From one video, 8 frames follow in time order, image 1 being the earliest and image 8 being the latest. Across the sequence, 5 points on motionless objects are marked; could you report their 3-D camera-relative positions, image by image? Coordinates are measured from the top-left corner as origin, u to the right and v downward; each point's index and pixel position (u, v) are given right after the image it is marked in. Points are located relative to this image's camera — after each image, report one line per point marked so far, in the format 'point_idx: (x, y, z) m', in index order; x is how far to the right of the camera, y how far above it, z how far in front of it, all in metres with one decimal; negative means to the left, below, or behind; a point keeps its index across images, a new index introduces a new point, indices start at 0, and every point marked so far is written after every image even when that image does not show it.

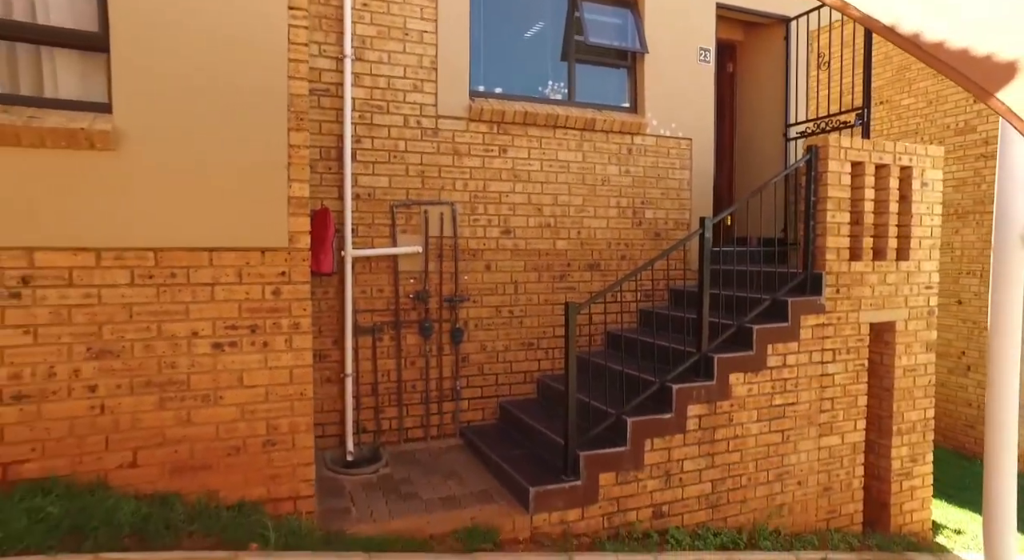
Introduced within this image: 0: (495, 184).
0: (-0.1, +0.8, +4.5) m
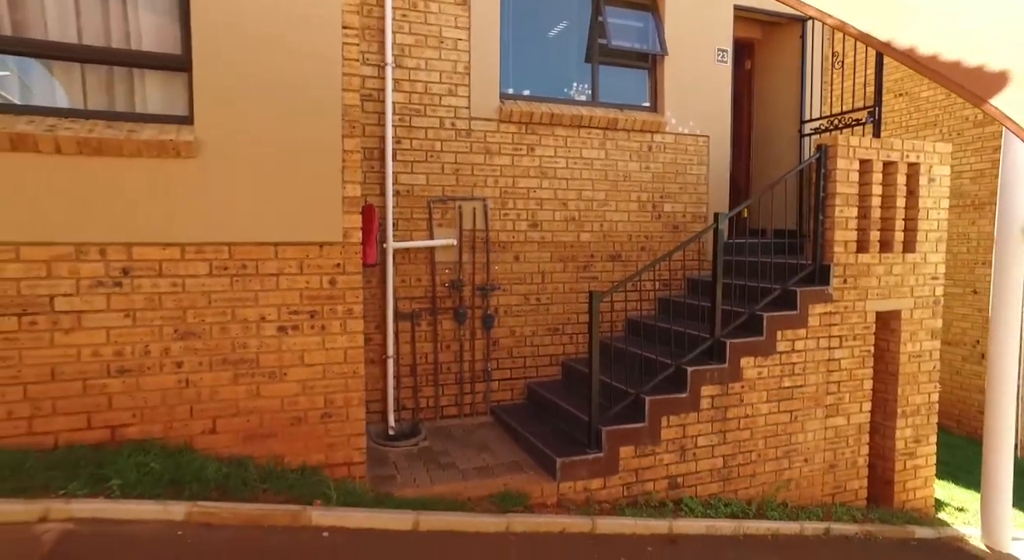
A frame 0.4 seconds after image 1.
0: (+0.1, +0.8, +4.8) m
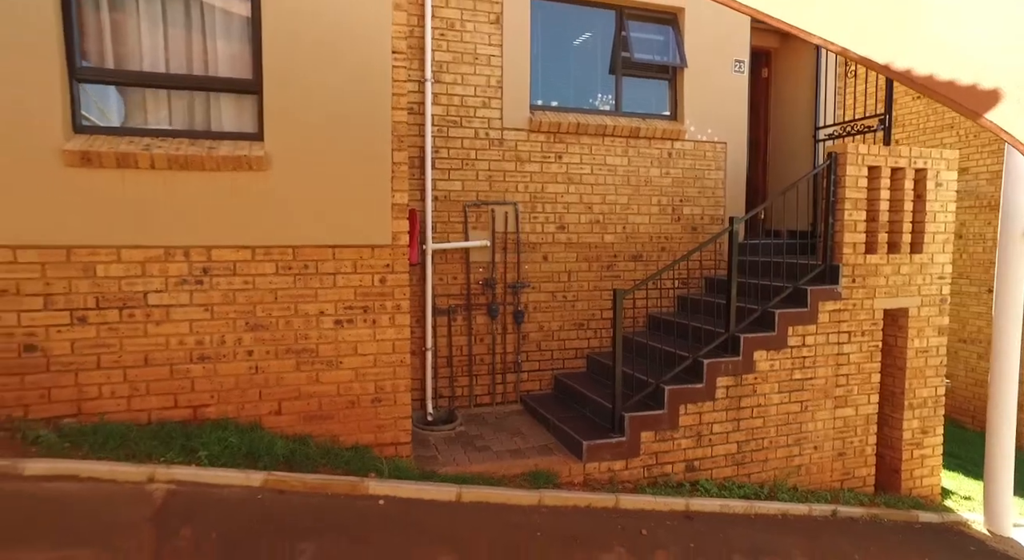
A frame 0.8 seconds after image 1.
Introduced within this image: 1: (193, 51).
0: (+0.4, +0.9, +5.2) m
1: (-2.1, +1.5, +3.7) m
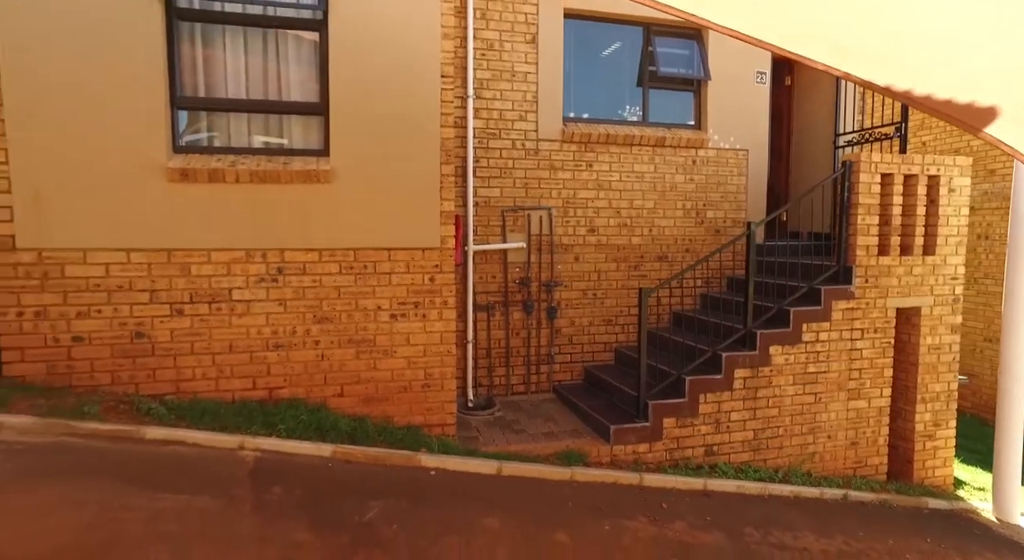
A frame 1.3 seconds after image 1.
0: (+0.7, +0.9, +5.6) m
1: (-1.9, +1.5, +4.3) m
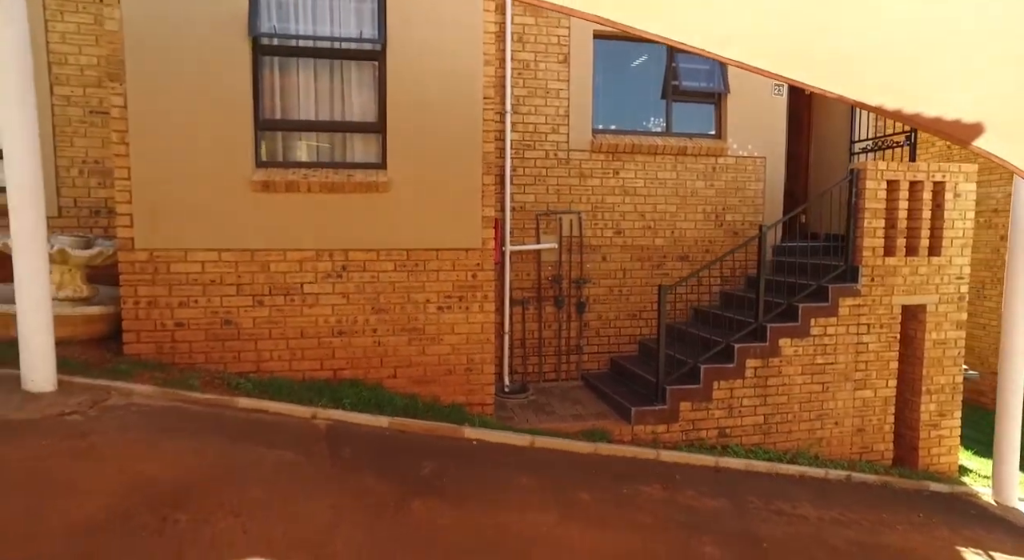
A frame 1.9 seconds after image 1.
0: (+1.1, +0.9, +6.1) m
1: (-1.6, +1.6, +5.0) m
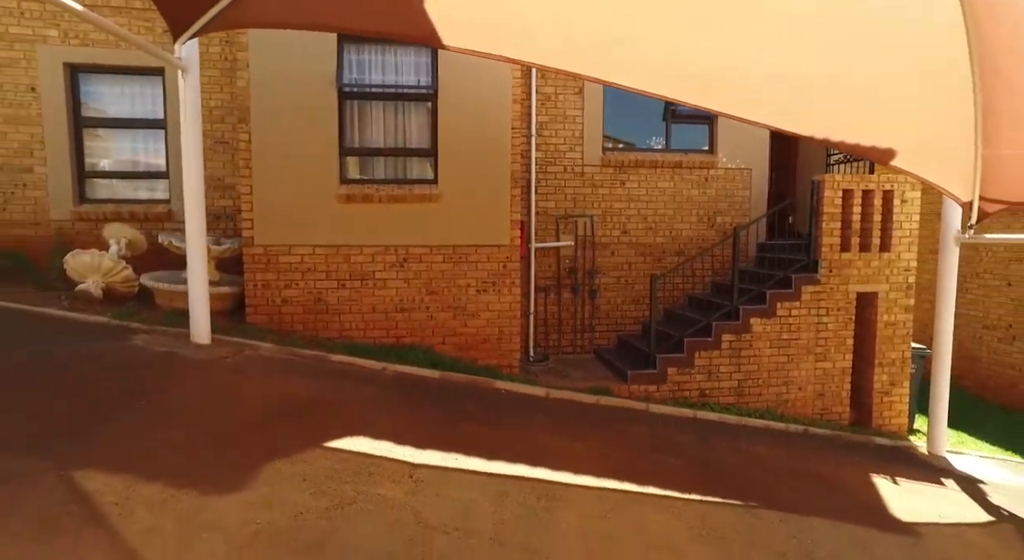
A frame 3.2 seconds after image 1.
0: (+1.4, +1.0, +7.4) m
1: (-1.3, +1.7, +6.5) m
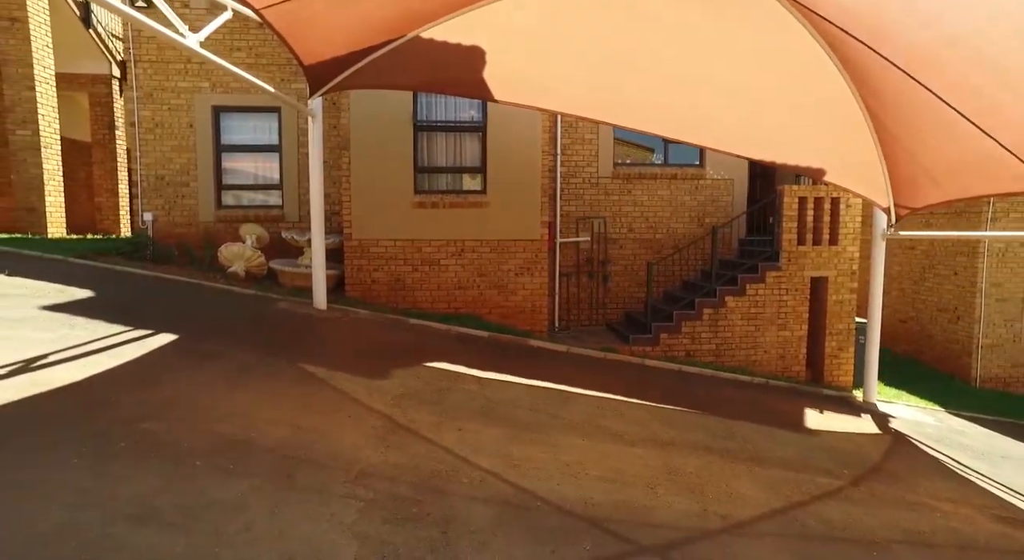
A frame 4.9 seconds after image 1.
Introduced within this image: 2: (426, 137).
0: (+1.9, +1.2, +9.4) m
1: (-0.8, +1.9, +8.5) m
2: (-1.3, +2.2, +8.5) m
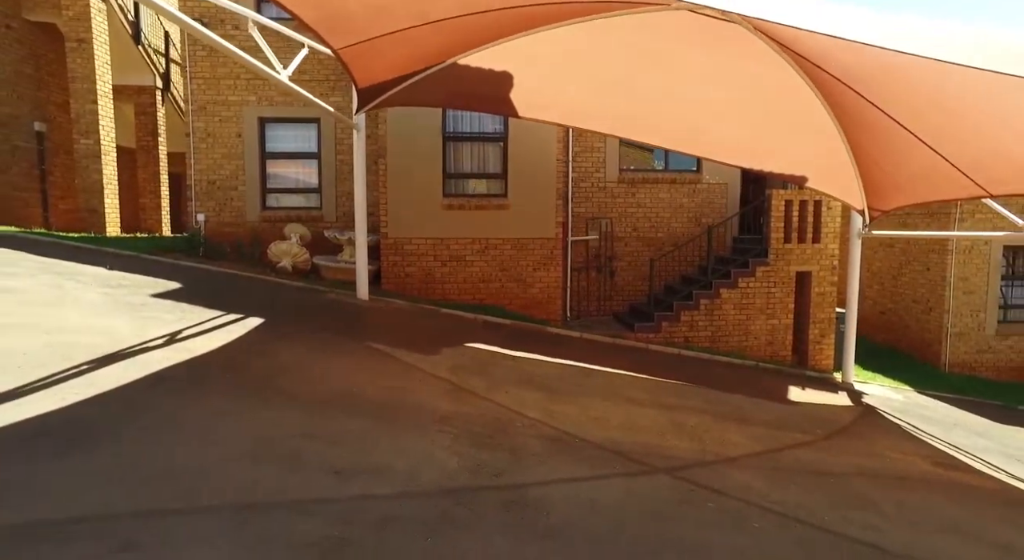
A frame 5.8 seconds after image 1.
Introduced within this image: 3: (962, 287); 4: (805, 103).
0: (+2.2, +1.3, +10.4) m
1: (-0.6, +2.0, +9.5) m
2: (-1.0, +2.2, +9.4) m
3: (+8.4, -0.1, +10.5) m
4: (+3.2, +1.9, +6.2) m
